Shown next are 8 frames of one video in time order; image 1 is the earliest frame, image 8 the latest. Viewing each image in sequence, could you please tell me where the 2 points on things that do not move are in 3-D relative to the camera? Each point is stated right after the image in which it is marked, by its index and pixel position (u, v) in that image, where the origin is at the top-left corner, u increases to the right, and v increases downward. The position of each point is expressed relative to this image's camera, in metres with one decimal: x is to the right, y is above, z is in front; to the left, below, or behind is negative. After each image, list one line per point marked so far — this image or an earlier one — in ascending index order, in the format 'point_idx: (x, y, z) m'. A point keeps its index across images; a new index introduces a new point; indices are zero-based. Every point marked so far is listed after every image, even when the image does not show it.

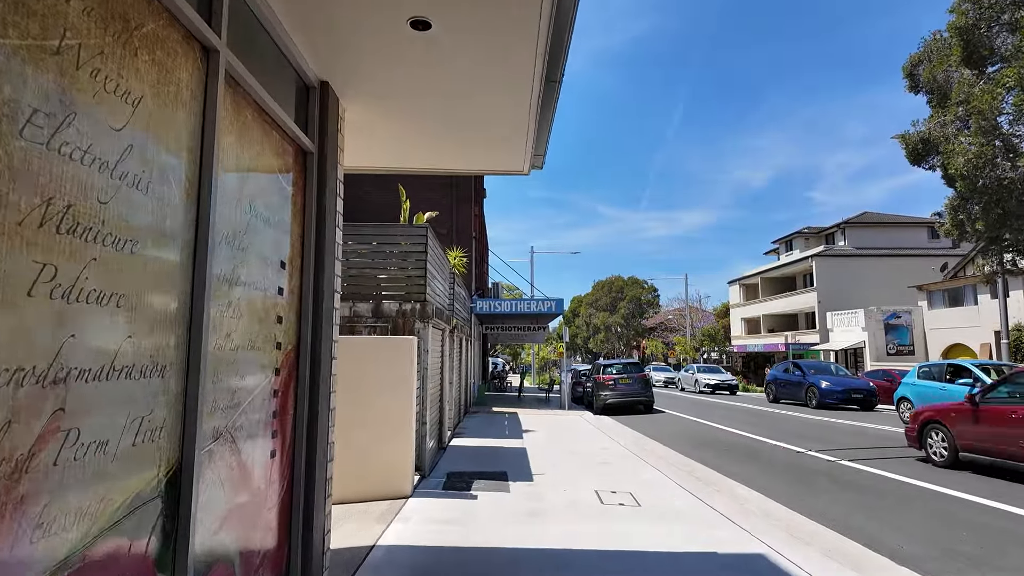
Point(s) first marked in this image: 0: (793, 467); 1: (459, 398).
0: (+4.3, -2.7, +9.1) m
1: (-1.3, -2.8, +14.8) m
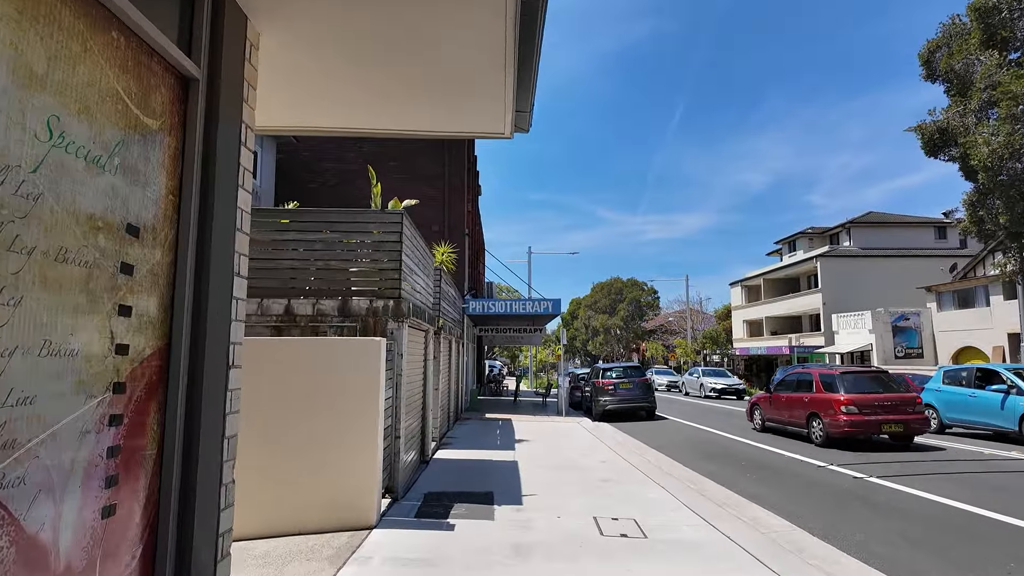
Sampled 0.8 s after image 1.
0: (+4.1, -2.7, +8.1) m
1: (-1.4, -2.7, +13.8) m
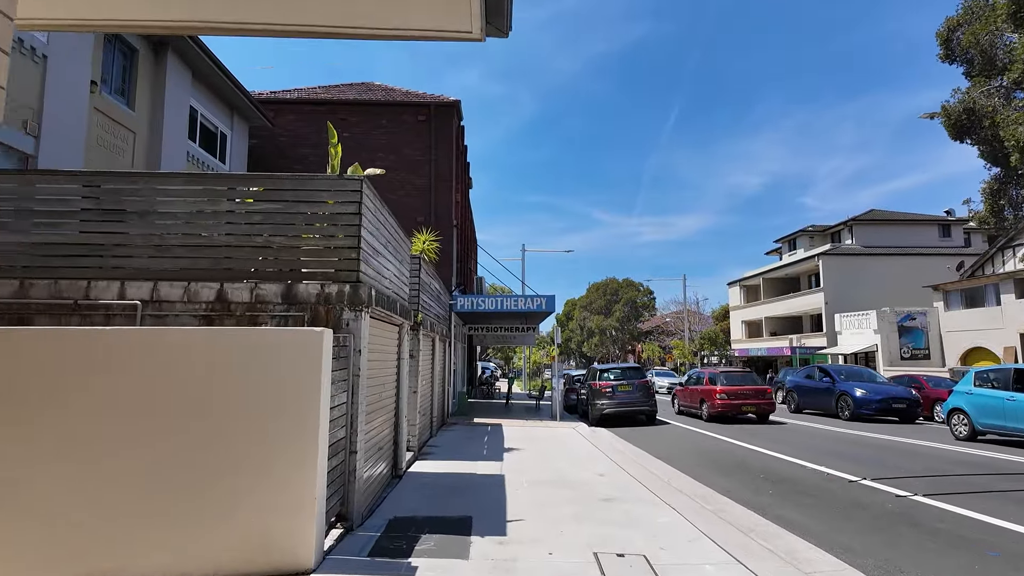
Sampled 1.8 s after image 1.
0: (+3.9, -2.5, +6.9) m
1: (-1.7, -2.6, +12.5) m
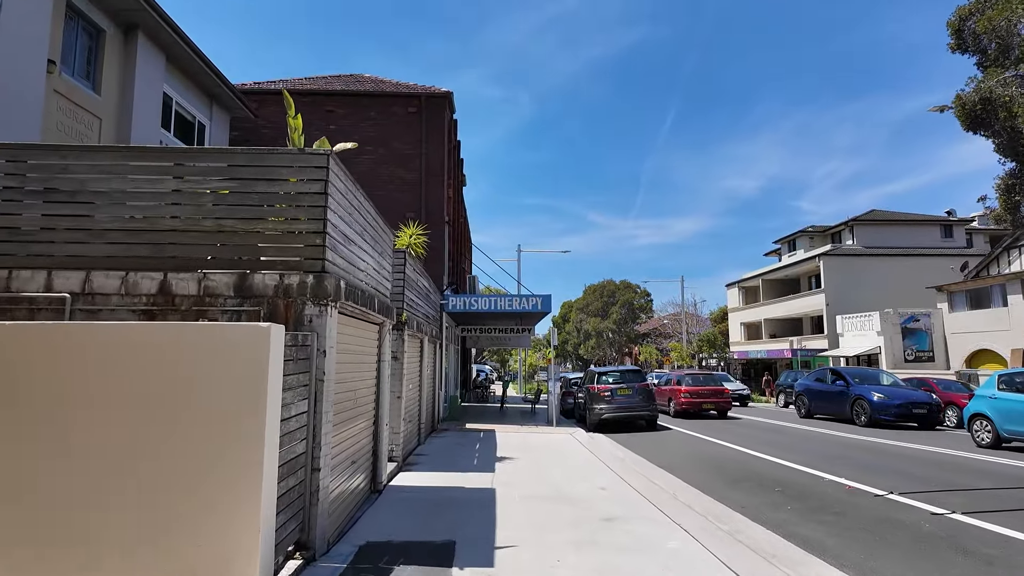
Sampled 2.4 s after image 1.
0: (+3.8, -2.4, +6.1) m
1: (-1.8, -2.5, +11.7) m
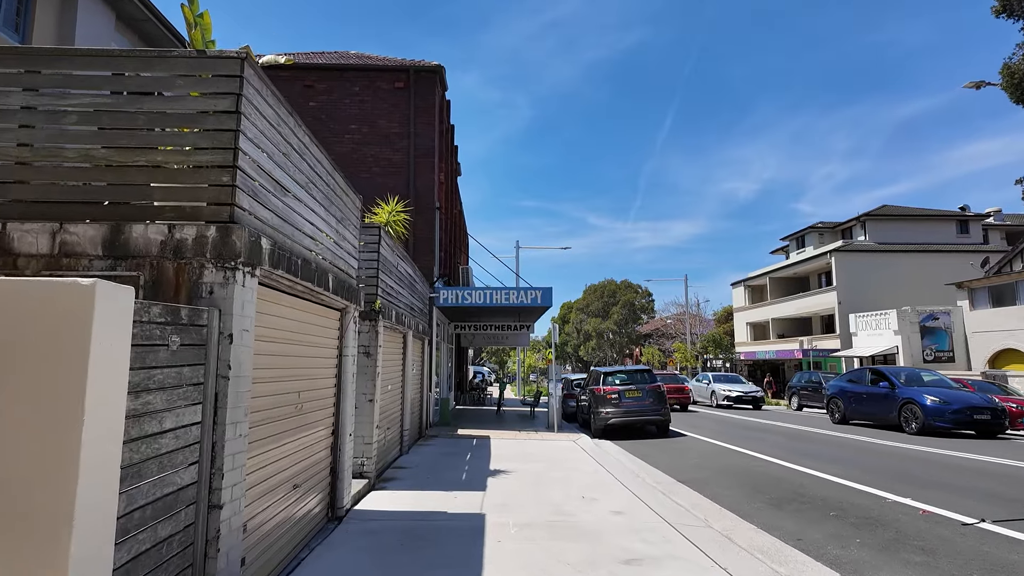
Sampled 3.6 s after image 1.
0: (+3.8, -2.2, +4.6) m
1: (-1.9, -2.3, +10.2) m
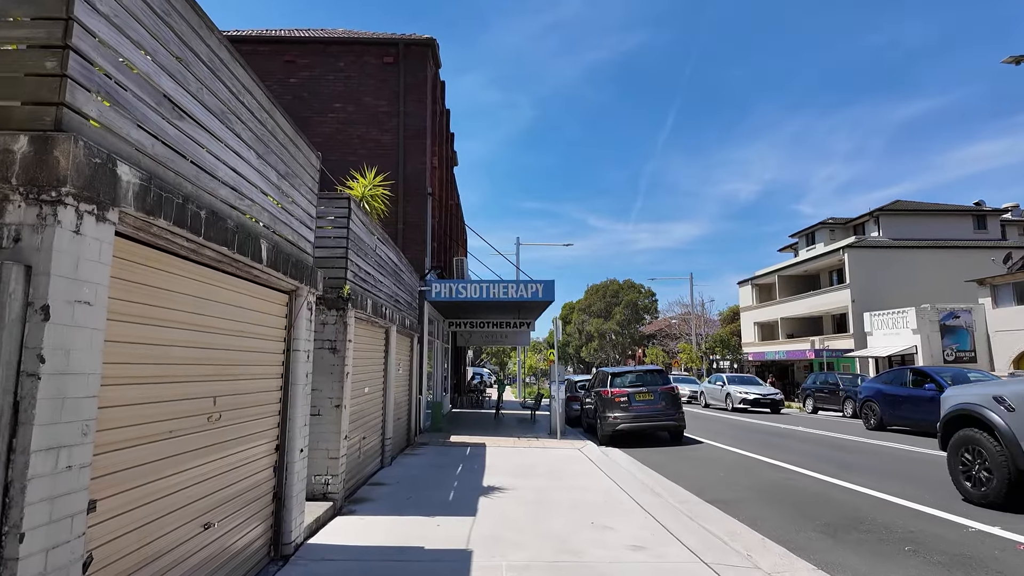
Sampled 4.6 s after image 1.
0: (+3.7, -2.0, +3.3) m
1: (-1.9, -2.1, +8.9) m
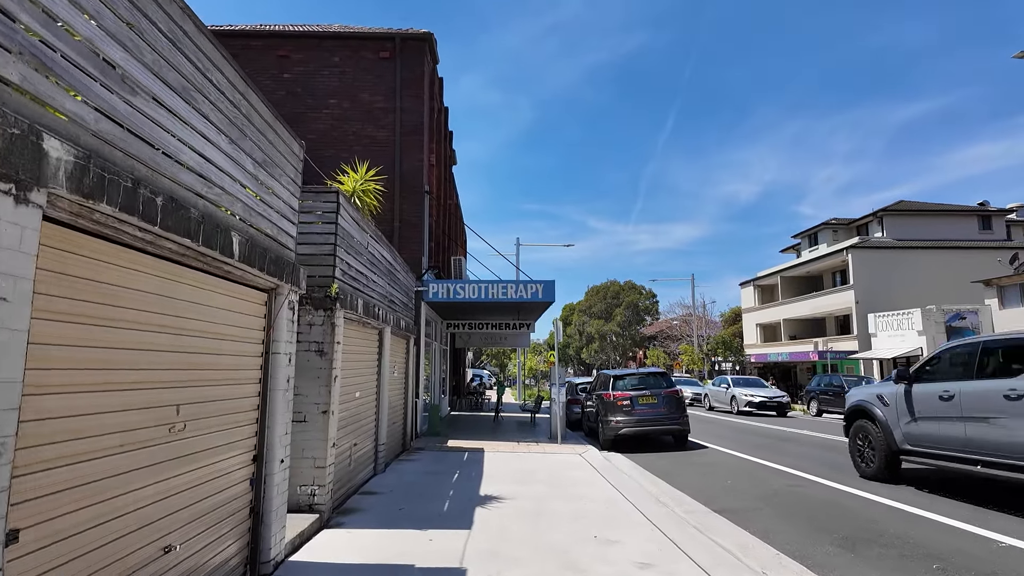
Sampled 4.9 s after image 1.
0: (+3.7, -2.0, +3.0) m
1: (-1.9, -2.1, +8.6) m
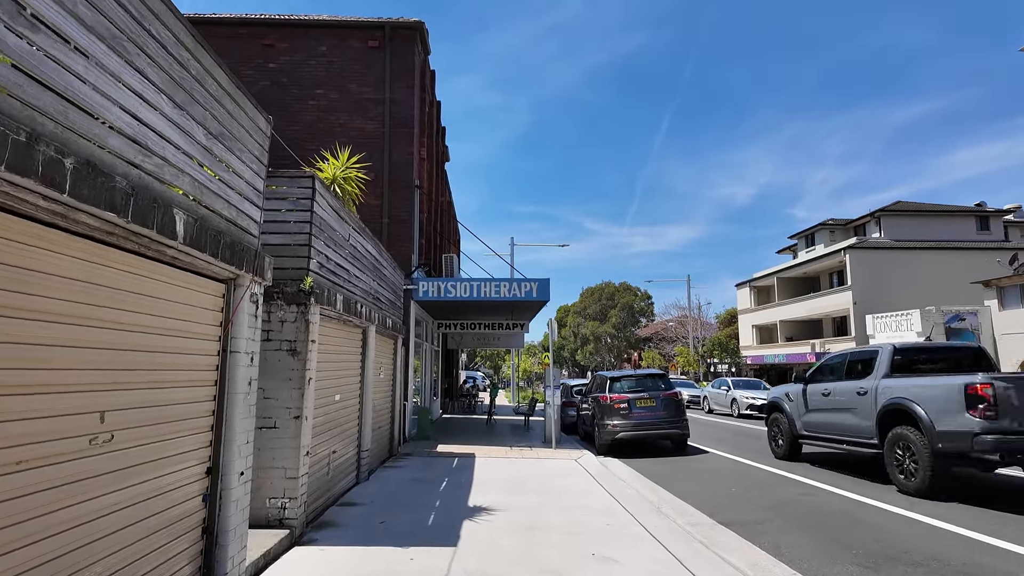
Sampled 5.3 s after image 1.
0: (+3.6, -1.9, +2.5) m
1: (-2.0, -2.1, +8.1) m
